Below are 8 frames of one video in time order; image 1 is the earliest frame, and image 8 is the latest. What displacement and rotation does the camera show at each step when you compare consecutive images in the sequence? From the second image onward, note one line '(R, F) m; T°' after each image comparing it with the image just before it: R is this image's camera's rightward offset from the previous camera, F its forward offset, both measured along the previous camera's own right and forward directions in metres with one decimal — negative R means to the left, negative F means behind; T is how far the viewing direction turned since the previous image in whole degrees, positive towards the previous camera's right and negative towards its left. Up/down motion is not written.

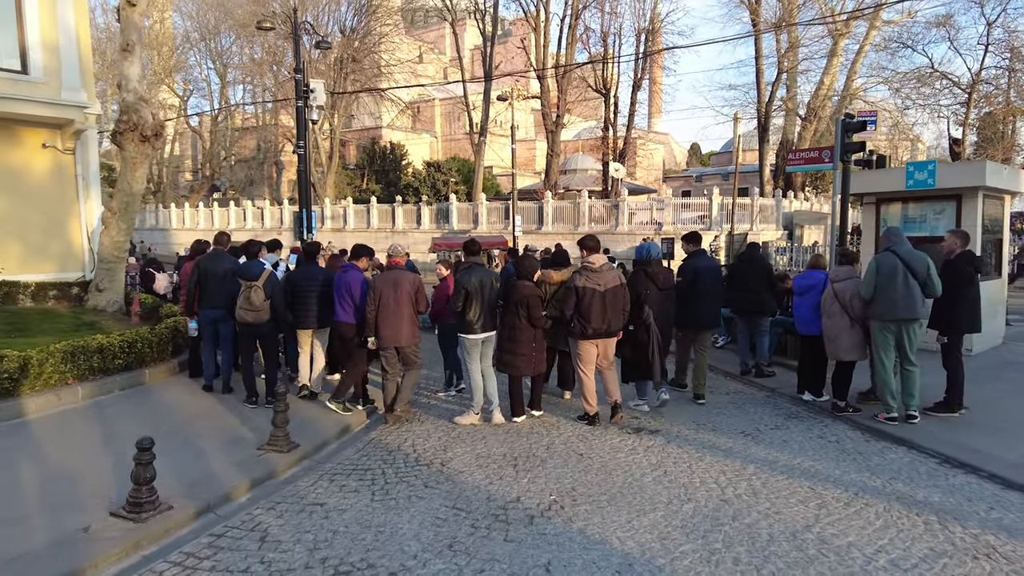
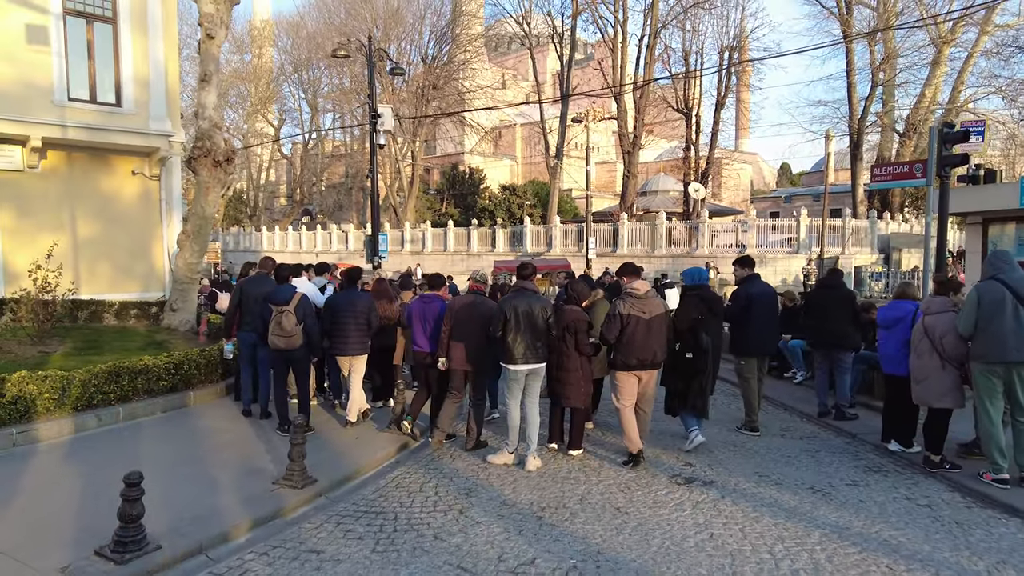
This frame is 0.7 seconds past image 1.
(+0.4, +0.5) m; -7°
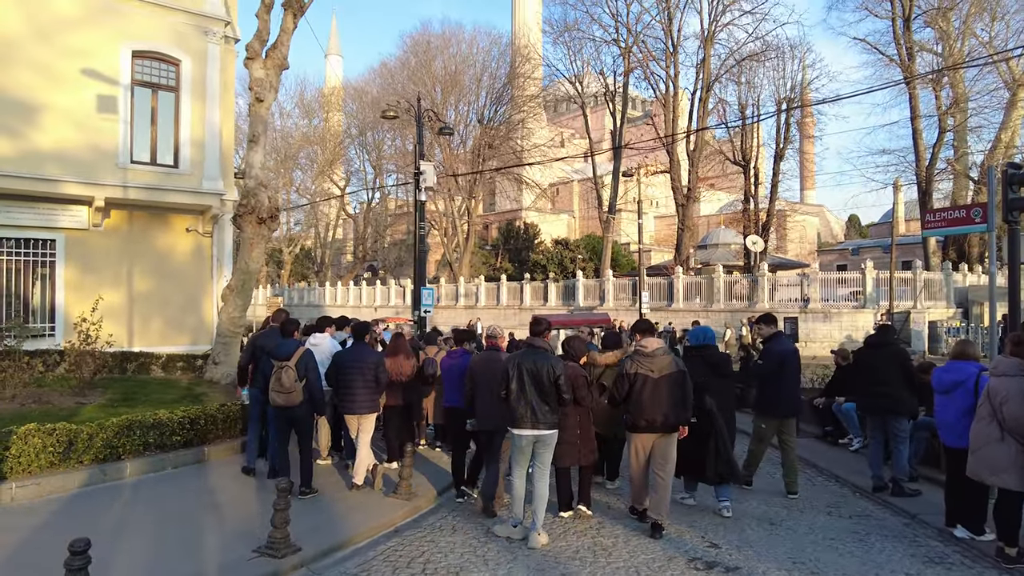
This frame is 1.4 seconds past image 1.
(+0.5, +0.4) m; -6°
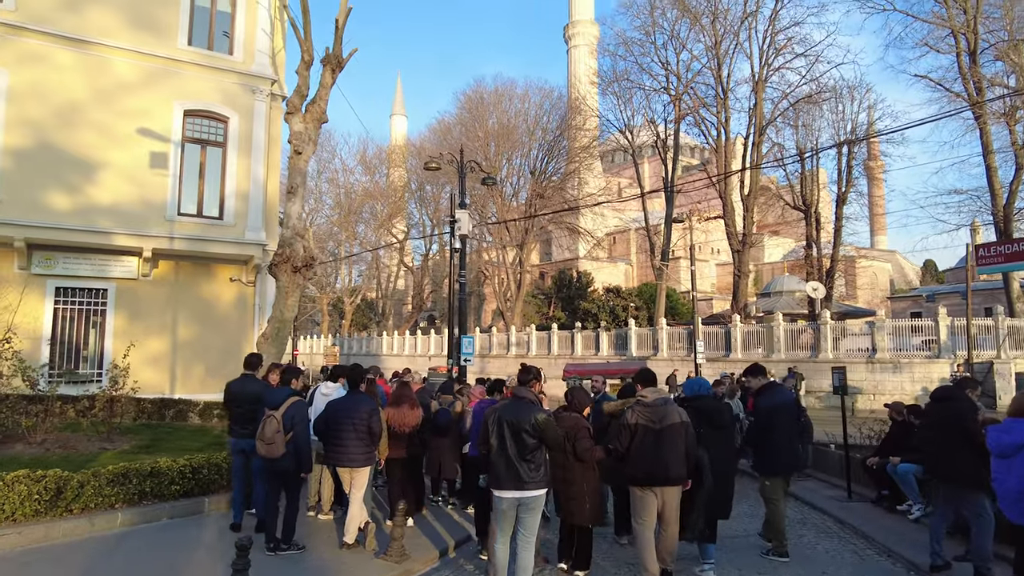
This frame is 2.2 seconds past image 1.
(+0.6, +0.4) m; -6°
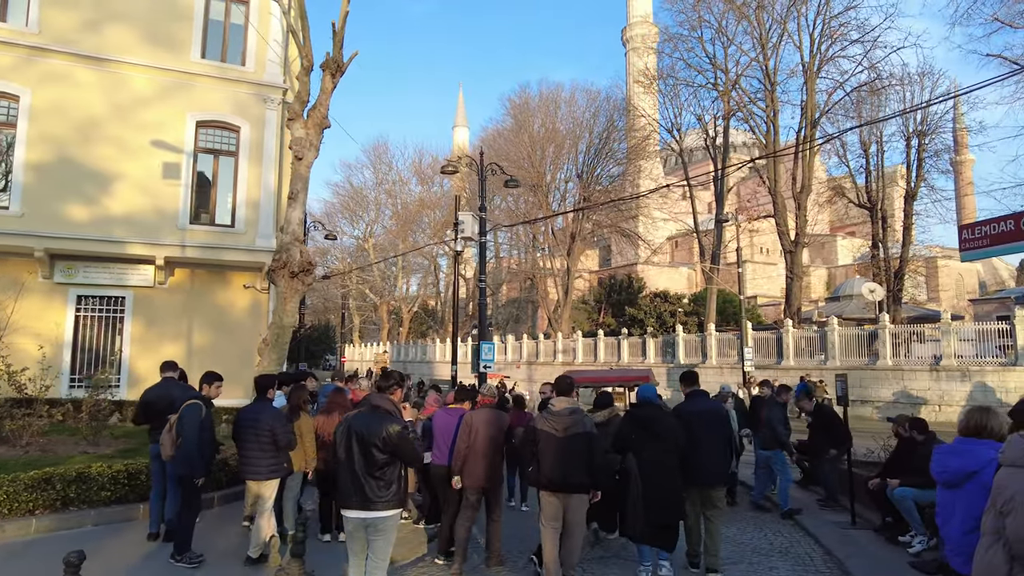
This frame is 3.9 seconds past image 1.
(+1.4, +0.6) m; -6°
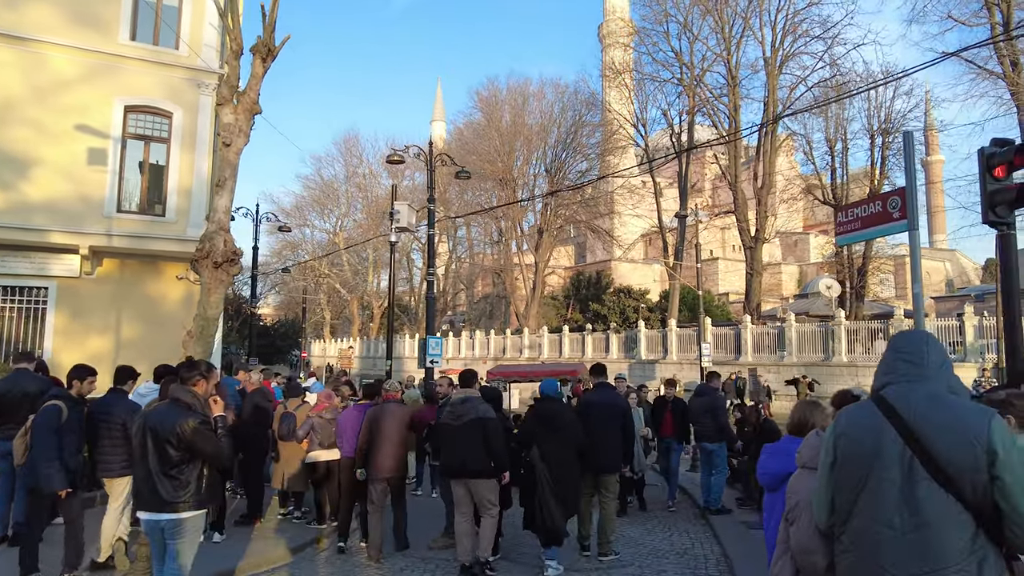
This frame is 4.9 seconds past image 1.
(+1.0, +0.3) m; +2°
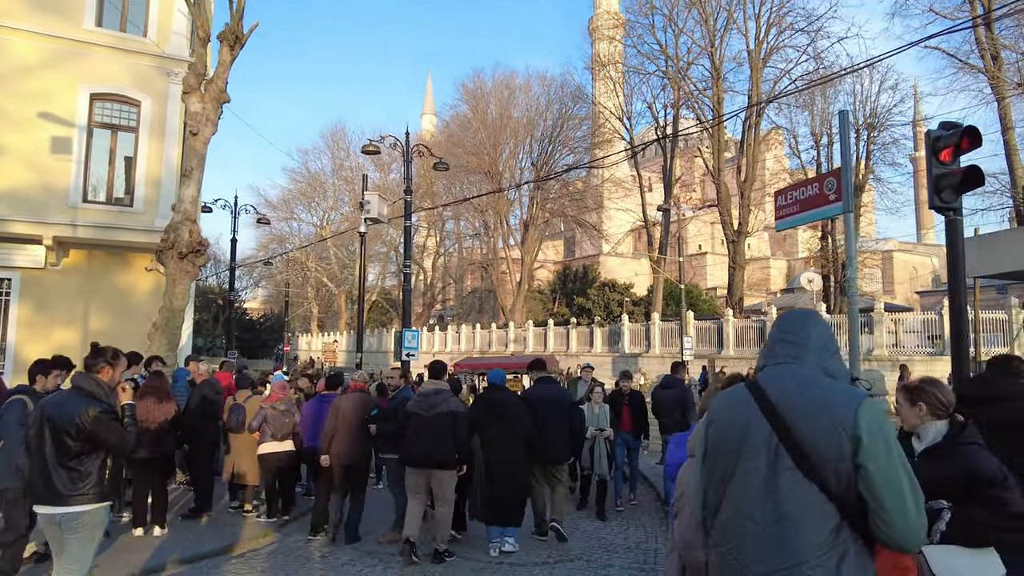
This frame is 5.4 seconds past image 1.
(+0.4, +0.1) m; +1°
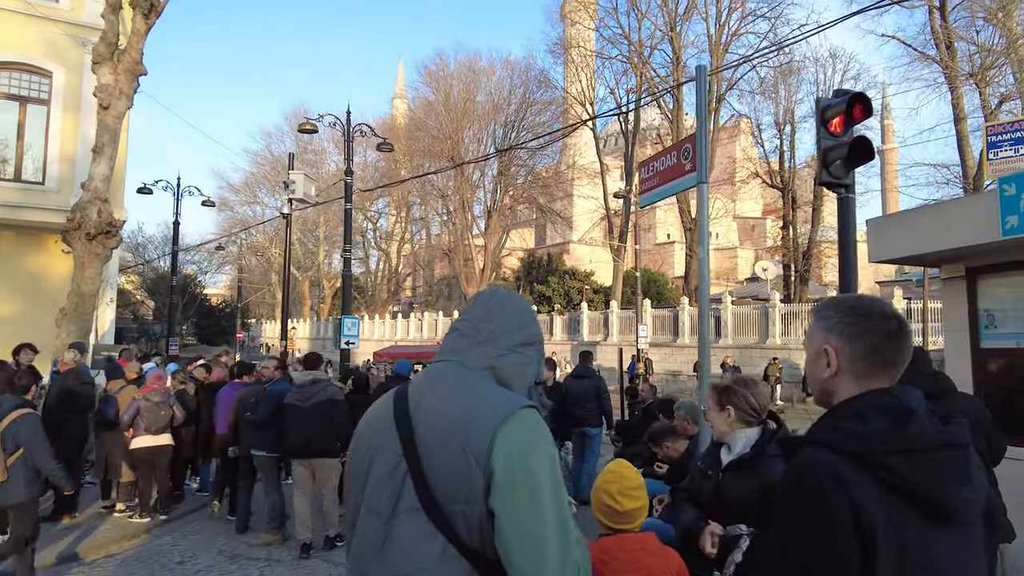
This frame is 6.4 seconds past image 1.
(+0.8, +0.5) m; +2°
